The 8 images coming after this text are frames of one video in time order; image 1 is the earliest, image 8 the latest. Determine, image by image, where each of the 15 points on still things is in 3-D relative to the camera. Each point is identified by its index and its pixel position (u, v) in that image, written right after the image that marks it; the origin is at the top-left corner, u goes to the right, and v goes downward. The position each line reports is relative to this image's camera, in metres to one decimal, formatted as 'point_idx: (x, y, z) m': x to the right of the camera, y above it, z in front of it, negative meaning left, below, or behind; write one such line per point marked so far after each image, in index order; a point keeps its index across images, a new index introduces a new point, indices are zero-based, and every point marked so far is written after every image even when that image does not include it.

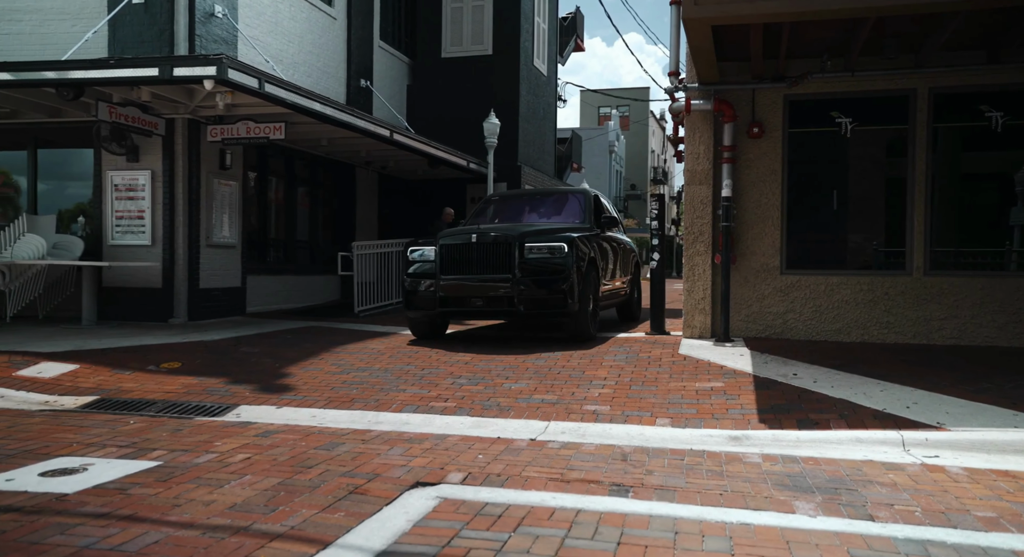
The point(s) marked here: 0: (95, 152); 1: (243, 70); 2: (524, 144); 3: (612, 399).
0: (-5.4, +1.6, +10.4) m
1: (-2.8, +2.2, +8.6) m
2: (+0.2, +2.6, +15.7) m
3: (+0.9, -1.1, +7.1) m
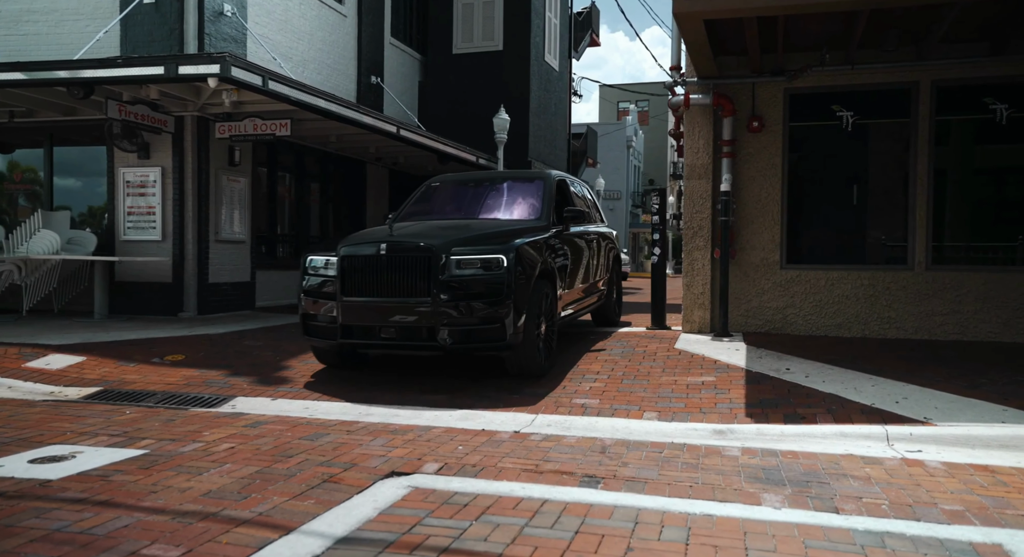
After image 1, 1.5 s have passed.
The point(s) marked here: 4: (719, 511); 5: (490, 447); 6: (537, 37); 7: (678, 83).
0: (-5.3, +1.7, +10.7) m
1: (-2.8, +2.3, +8.7) m
2: (+0.4, +2.7, +15.7) m
3: (+0.8, -1.0, +7.1) m
4: (+1.1, -1.2, +4.3) m
5: (-0.1, -1.1, +5.5) m
6: (+0.5, +4.7, +15.7) m
7: (+1.9, +2.3, +9.4) m
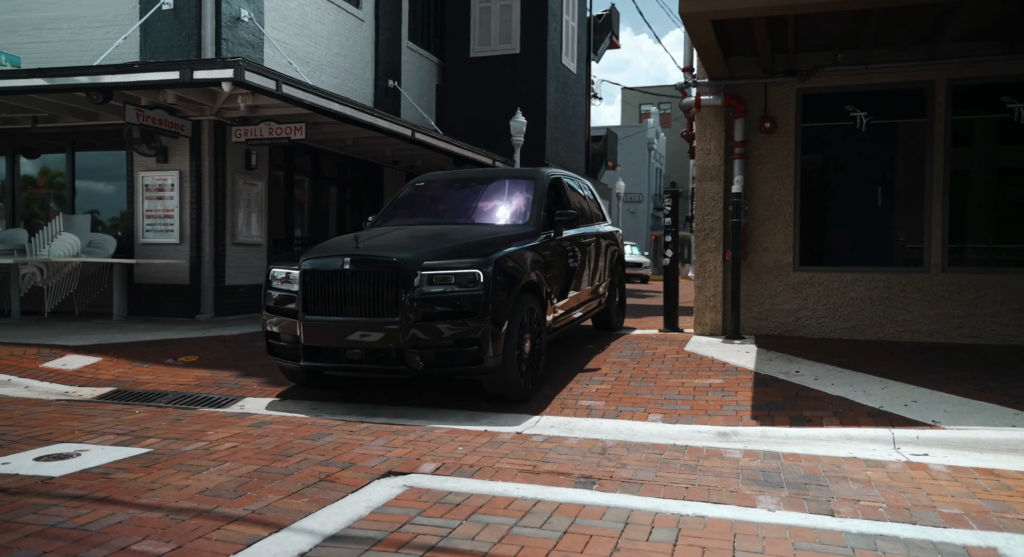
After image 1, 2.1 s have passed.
0: (-5.2, +1.6, +10.9) m
1: (-2.7, +2.3, +8.8) m
2: (+0.8, +2.6, +15.7) m
3: (+0.8, -1.0, +7.1) m
4: (+1.0, -1.2, +4.3) m
5: (-0.2, -1.1, +5.5) m
6: (+0.8, +4.6, +15.7) m
7: (+2.0, +2.2, +9.4) m
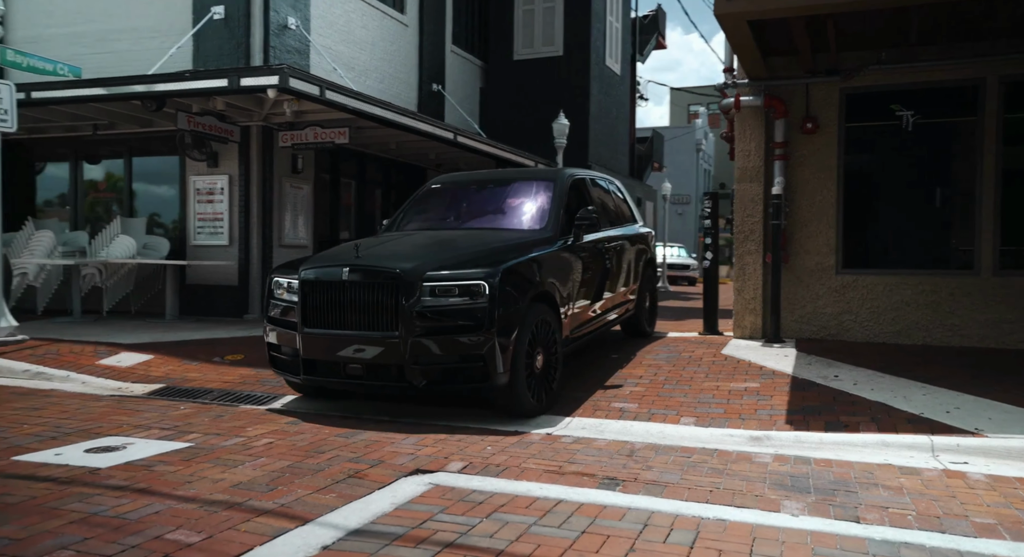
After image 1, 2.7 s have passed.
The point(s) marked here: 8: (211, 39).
0: (-4.6, +1.6, +11.2) m
1: (-2.3, +2.2, +9.1) m
2: (+1.6, +2.6, +15.7) m
3: (+1.1, -1.0, +7.1) m
4: (+1.2, -1.2, +4.3) m
5: (0.0, -1.2, +5.6) m
6: (+1.7, +4.6, +15.7) m
7: (+2.5, +2.2, +9.3) m
8: (-3.9, +3.1, +10.6) m
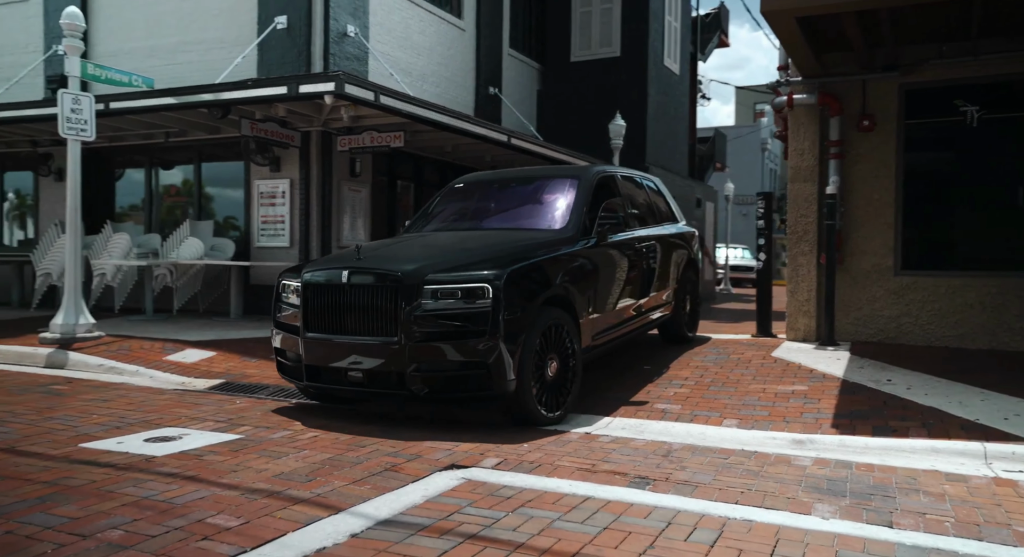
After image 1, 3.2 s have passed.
0: (-3.8, +1.6, +11.7) m
1: (-1.7, +2.2, +9.3) m
2: (+2.7, +2.6, +15.6) m
3: (+1.5, -1.0, +7.1) m
4: (+1.3, -1.2, +4.2) m
5: (+0.3, -1.2, +5.7) m
6: (+2.8, +4.6, +15.6) m
7: (+3.1, +2.2, +9.2) m
8: (-3.2, +3.1, +11.0) m
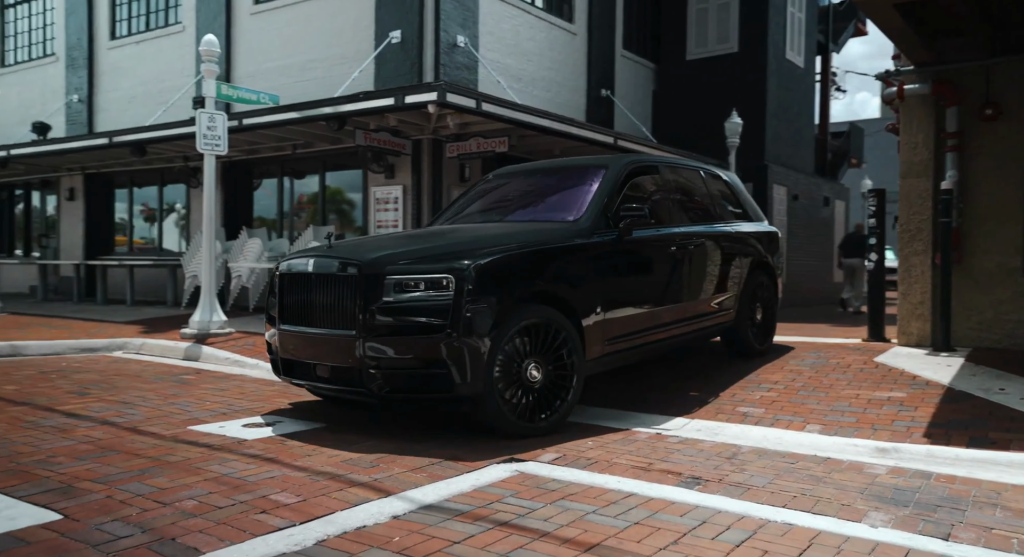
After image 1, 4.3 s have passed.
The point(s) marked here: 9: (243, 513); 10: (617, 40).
0: (-2.2, +1.6, +12.4) m
1: (-0.6, +2.2, +9.7) m
2: (+4.9, +2.5, +15.1) m
3: (+2.2, -1.1, +6.9) m
4: (+1.5, -1.2, +4.1) m
5: (+0.8, -1.2, +5.7) m
6: (+5.0, +4.5, +15.1) m
7: (+4.1, +2.2, +8.7) m
8: (-1.8, +3.1, +11.6) m
9: (-1.4, -1.2, +4.2) m
10: (+1.9, +4.3, +14.8) m
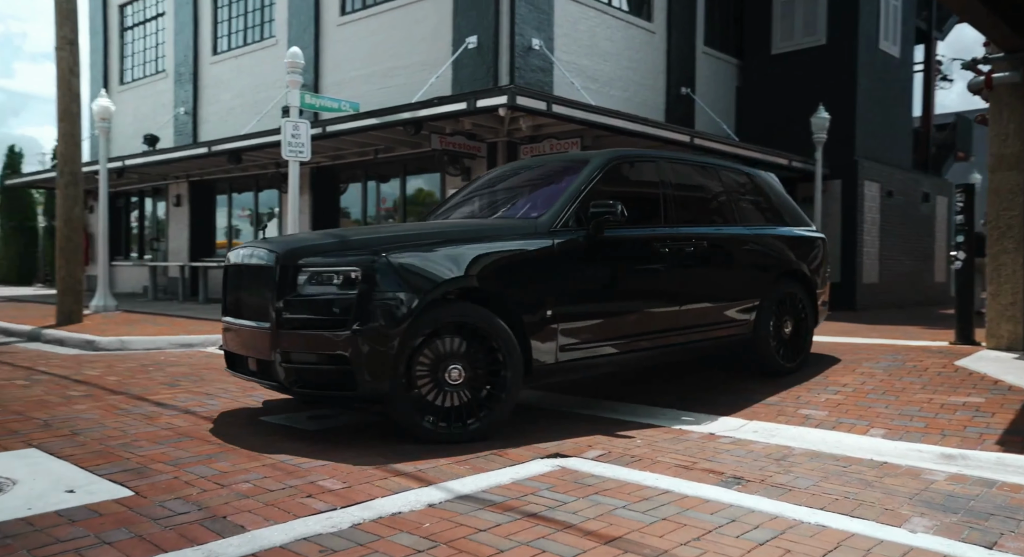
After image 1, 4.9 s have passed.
0: (-1.0, +1.6, +12.7) m
1: (+0.3, +2.2, +9.9) m
2: (+6.4, +2.5, +14.5) m
3: (+2.7, -1.0, +6.7) m
4: (+1.6, -1.2, +4.1) m
5: (+1.1, -1.2, +5.7) m
6: (+6.5, +4.5, +14.5) m
7: (+4.8, +2.2, +8.2) m
8: (-0.7, +3.1, +11.8) m
9: (-1.2, -1.2, +4.5) m
10: (+3.4, +4.3, +14.5) m
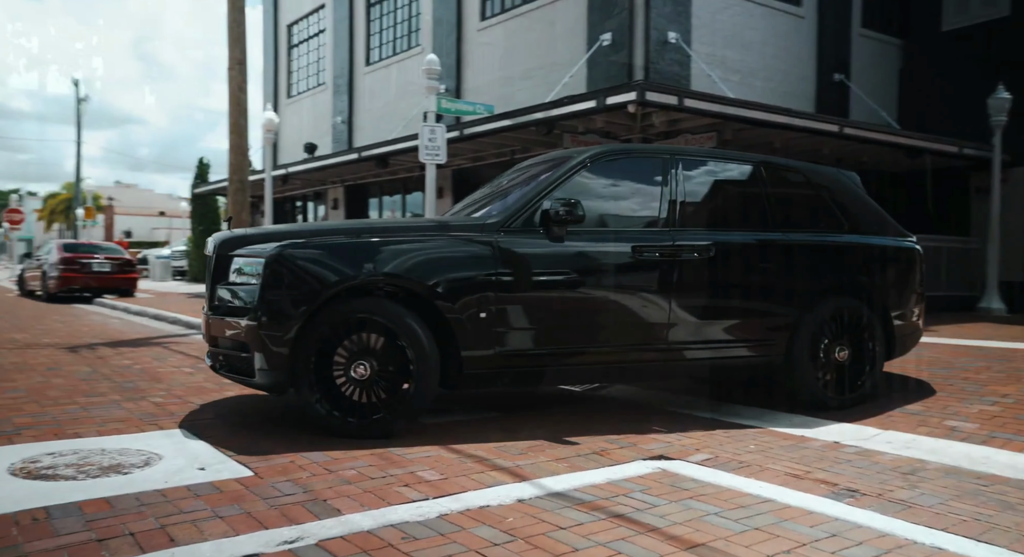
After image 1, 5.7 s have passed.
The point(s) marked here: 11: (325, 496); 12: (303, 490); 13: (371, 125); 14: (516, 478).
0: (+1.1, +1.6, +12.7) m
1: (+1.8, +2.2, +9.6) m
2: (+8.8, +2.5, +13.0) m
3: (+3.6, -1.0, +6.1) m
4: (+2.0, -1.2, +3.7) m
5: (+1.8, -1.1, +5.4) m
6: (+8.8, +4.5, +12.9) m
7: (+5.9, +2.2, +7.1) m
8: (+1.3, +3.1, +11.7) m
9: (-0.7, -1.2, +4.6) m
10: (+5.8, +4.3, +13.6) m
11: (-1.0, -1.2, +4.5) m
12: (-1.2, -1.2, +4.6) m
13: (-2.9, +3.2, +17.1) m
14: (0.0, -1.2, +4.7) m
